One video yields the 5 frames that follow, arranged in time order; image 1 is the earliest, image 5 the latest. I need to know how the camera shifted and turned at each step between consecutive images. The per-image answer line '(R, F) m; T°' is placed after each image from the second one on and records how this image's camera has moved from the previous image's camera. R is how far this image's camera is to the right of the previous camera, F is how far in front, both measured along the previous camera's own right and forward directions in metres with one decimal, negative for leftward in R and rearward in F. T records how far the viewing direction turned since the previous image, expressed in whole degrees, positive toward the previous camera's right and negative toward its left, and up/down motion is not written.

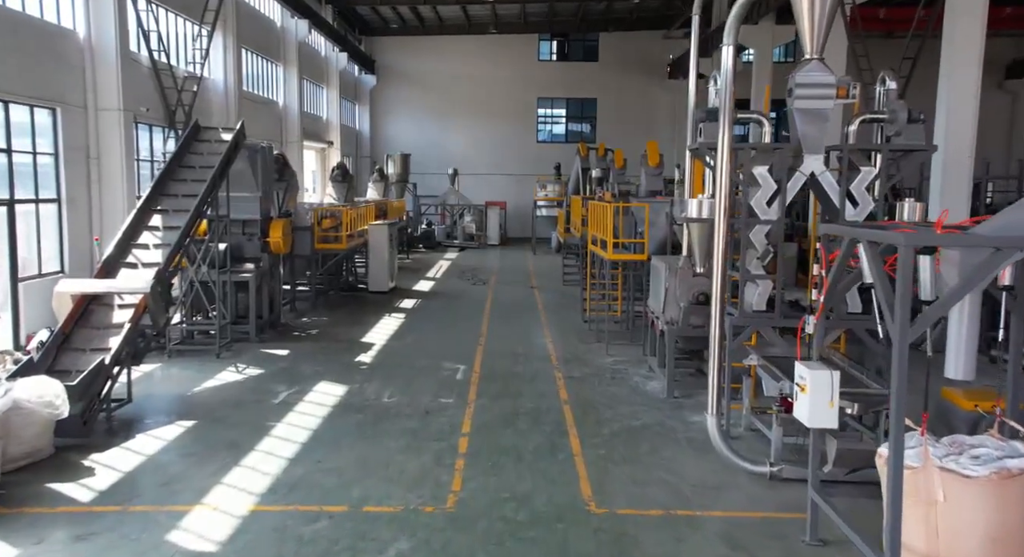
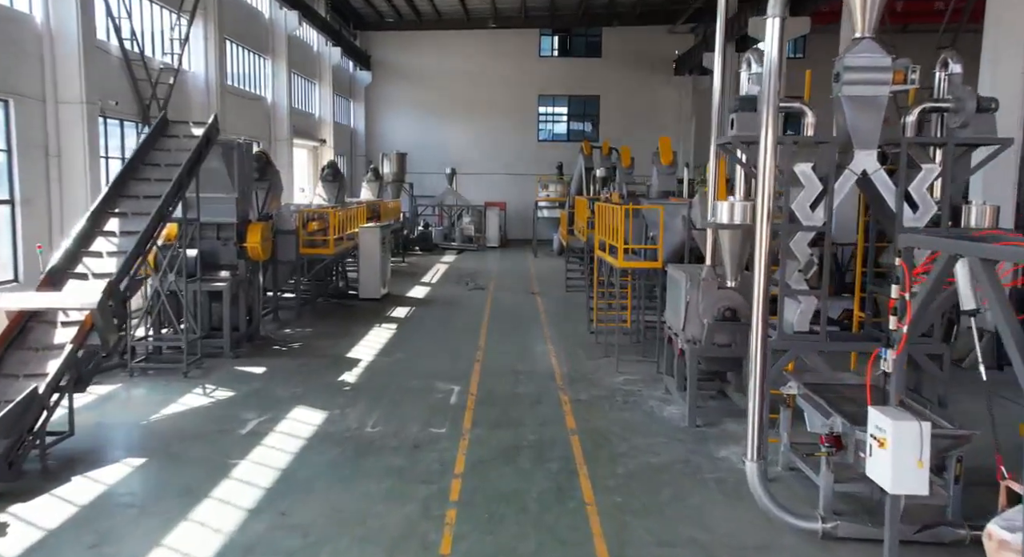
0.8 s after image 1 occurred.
(0.0, +1.0) m; 0°
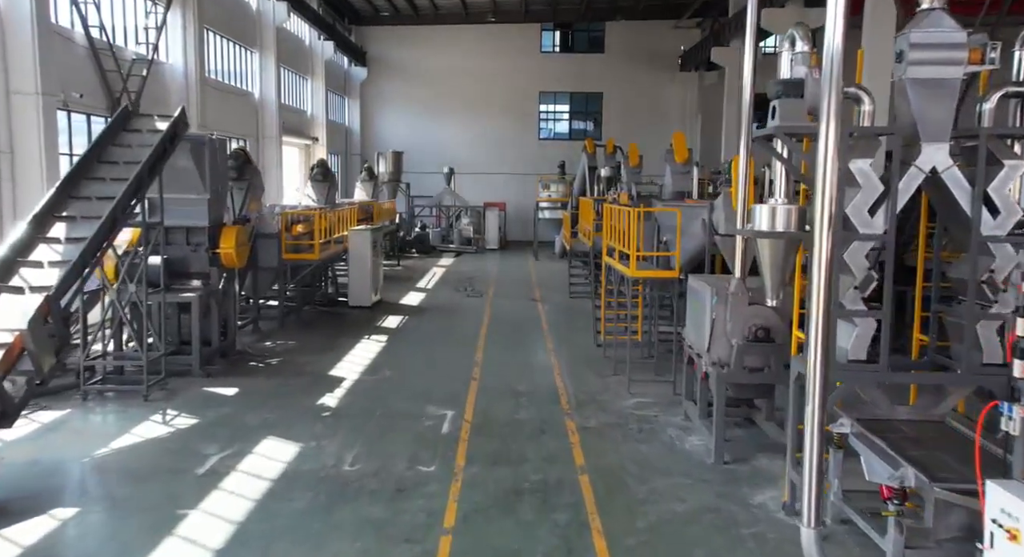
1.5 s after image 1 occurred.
(0.0, +1.0) m; 0°
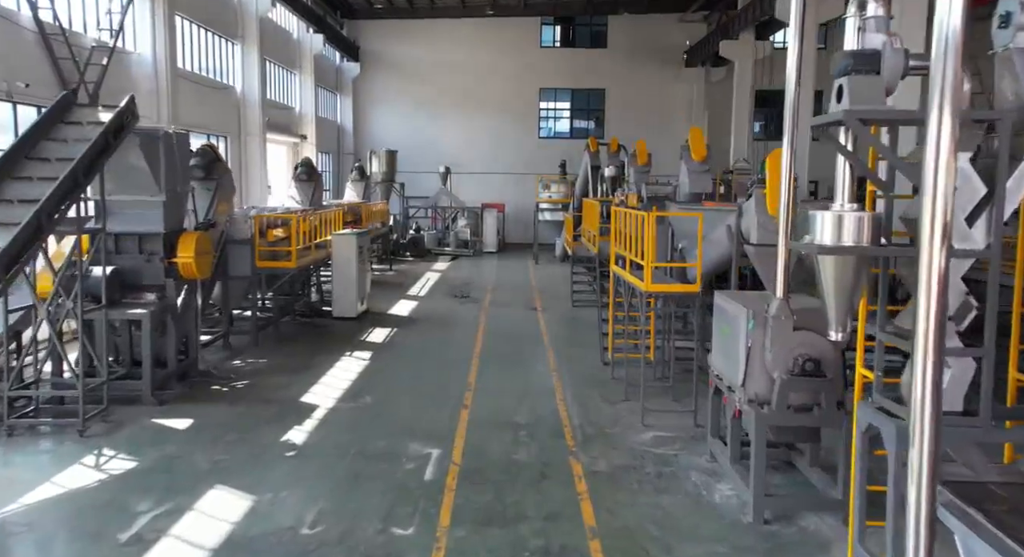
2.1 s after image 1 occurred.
(0.0, +1.2) m; 0°
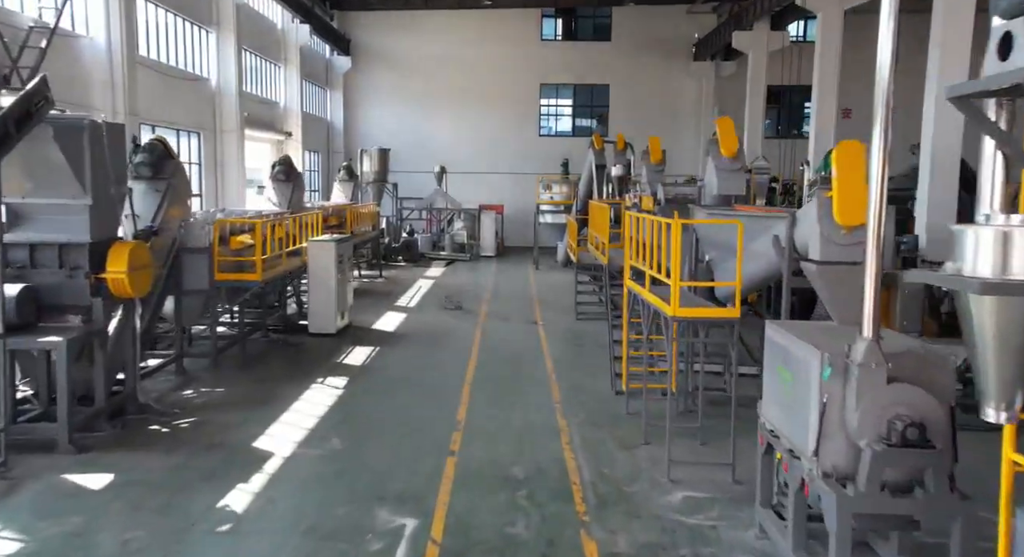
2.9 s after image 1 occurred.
(0.0, +1.5) m; 0°
